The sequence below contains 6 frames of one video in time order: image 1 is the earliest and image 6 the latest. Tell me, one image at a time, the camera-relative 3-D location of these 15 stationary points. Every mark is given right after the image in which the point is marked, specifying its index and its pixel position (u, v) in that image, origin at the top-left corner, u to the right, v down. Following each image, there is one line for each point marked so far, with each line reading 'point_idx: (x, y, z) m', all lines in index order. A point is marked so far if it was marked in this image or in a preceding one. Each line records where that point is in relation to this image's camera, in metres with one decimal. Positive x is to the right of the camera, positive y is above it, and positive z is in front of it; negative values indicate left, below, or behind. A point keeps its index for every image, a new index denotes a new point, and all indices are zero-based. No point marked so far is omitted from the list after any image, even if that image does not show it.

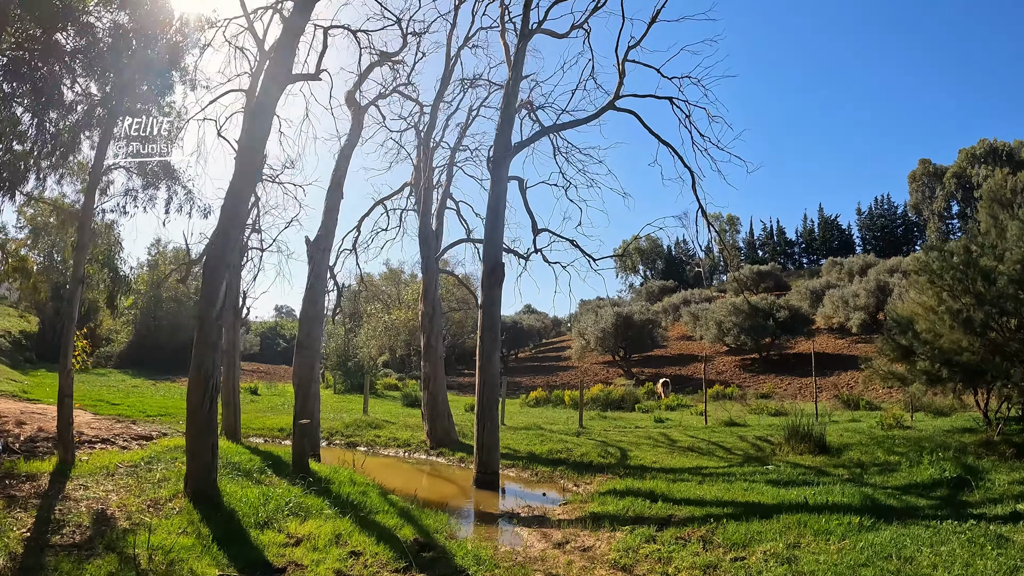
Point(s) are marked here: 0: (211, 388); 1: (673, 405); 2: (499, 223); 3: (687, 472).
0: (-3.5, -1.0, +6.7) m
1: (+5.3, -3.8, +19.2) m
2: (-0.2, +1.1, +9.8) m
3: (+2.2, -2.4, +7.6) m
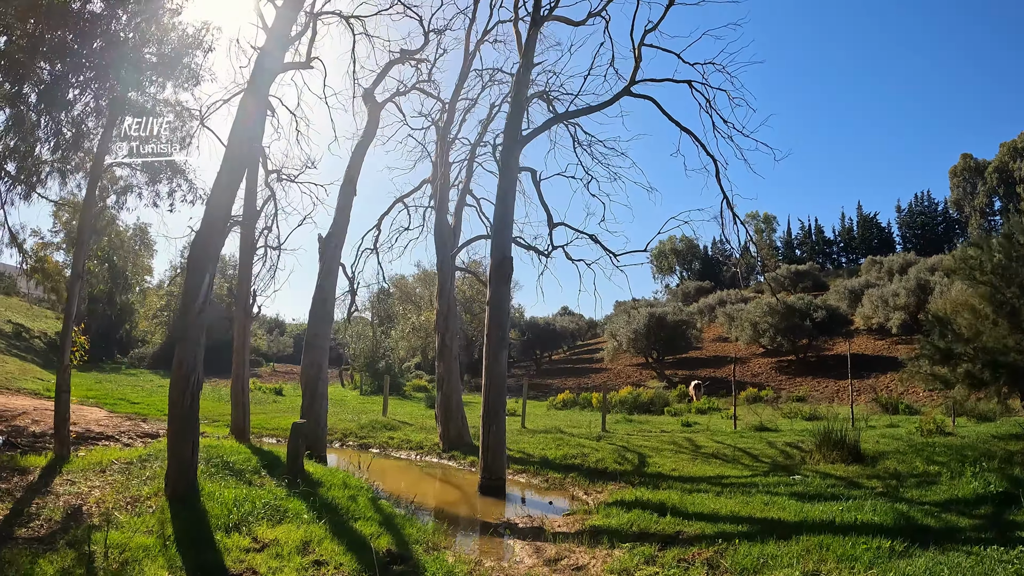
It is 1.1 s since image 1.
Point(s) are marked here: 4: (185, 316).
0: (-3.5, -1.0, +6.4) m
1: (+6.0, -3.8, +18.5) m
2: (0.0, +1.1, +9.4) m
3: (+2.3, -2.3, +7.0) m
4: (-3.8, -0.3, +6.8) m
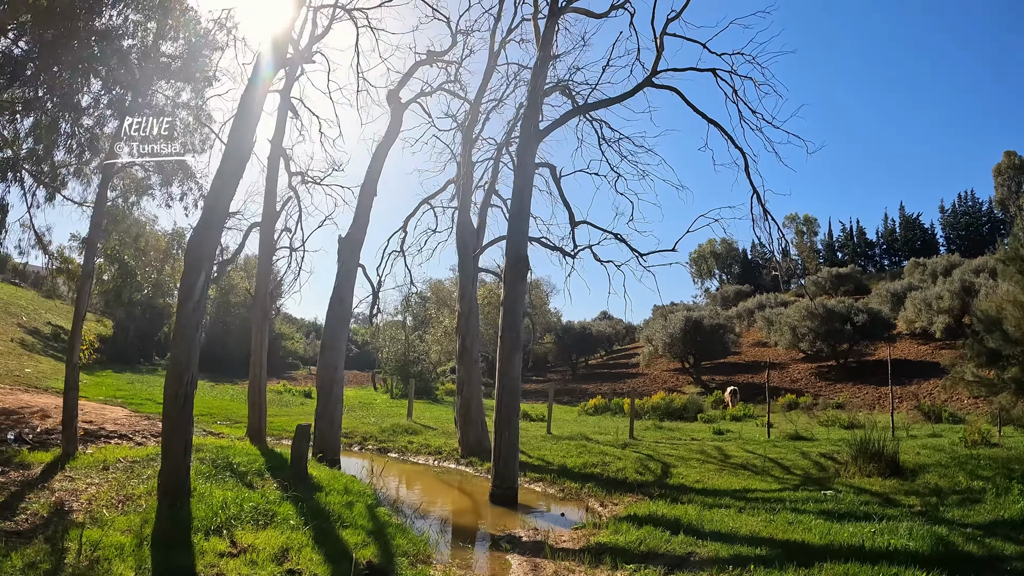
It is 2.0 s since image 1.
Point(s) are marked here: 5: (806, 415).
0: (-3.5, -1.0, +6.2) m
1: (+6.7, -3.8, +17.7) m
2: (+0.2, +1.1, +9.0) m
3: (+2.4, -2.3, +6.5) m
4: (-3.7, -0.3, +6.6) m
5: (+6.7, -2.9, +13.6) m
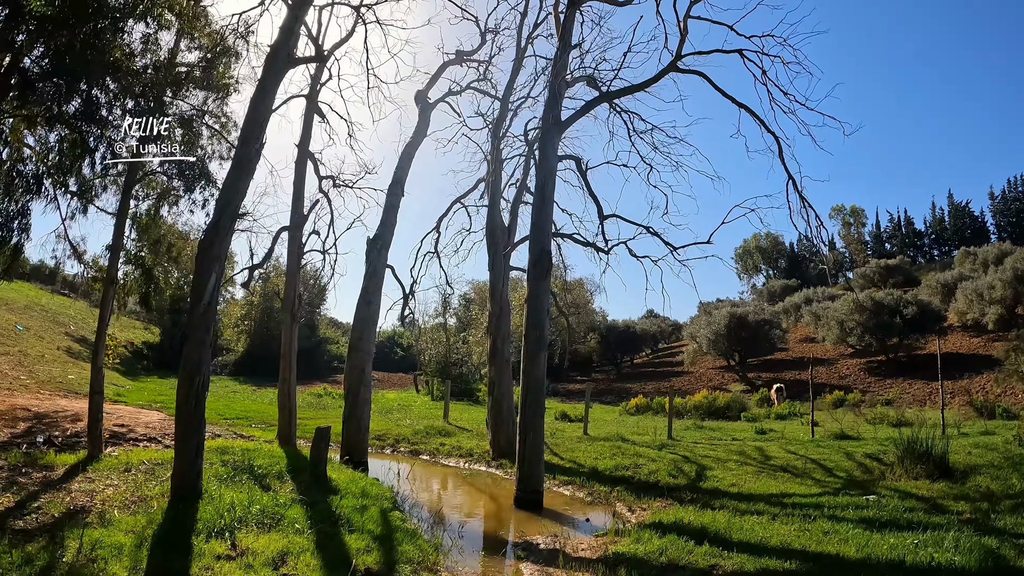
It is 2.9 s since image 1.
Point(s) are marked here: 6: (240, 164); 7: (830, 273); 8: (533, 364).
0: (-3.3, -1.0, +6.2) m
1: (+7.7, -3.6, +16.9) m
2: (+0.5, +1.2, +8.7) m
3: (+2.6, -2.2, +6.1) m
4: (-3.6, -0.3, +6.6) m
5: (+7.4, -2.7, +12.9) m
6: (-3.1, +1.4, +6.8) m
7: (+5.0, +0.3, +9.6) m
8: (+0.3, -1.0, +8.1) m
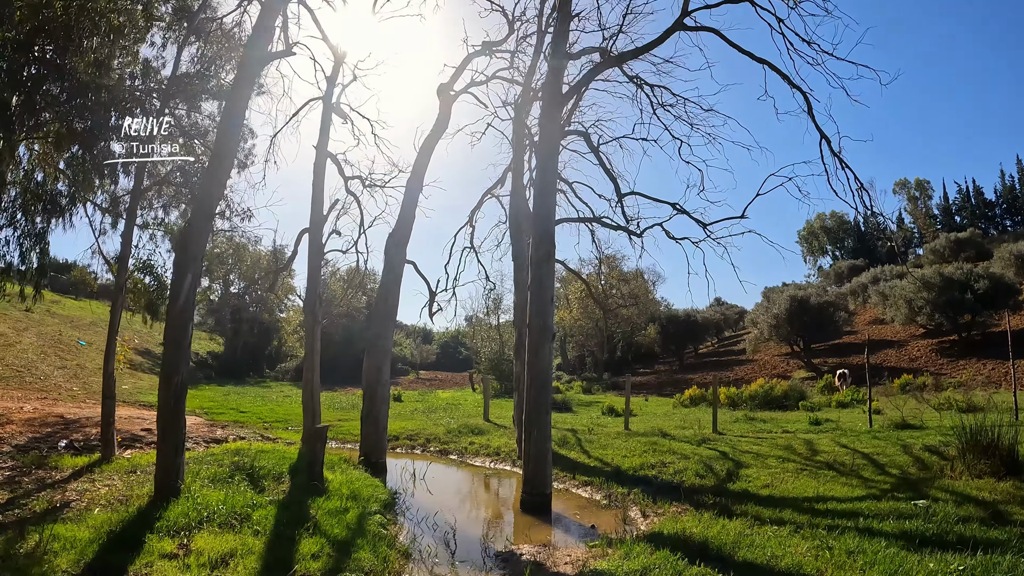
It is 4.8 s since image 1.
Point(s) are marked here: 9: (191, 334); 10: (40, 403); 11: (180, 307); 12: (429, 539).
0: (-3.4, -1.0, +5.9) m
1: (+8.7, -3.0, +15.5) m
2: (+0.5, +1.4, +8.0) m
3: (+2.5, -1.9, +5.2) m
4: (-3.7, -0.3, +6.3) m
5: (+8.0, -2.1, +11.5) m
6: (-3.3, +1.4, +6.5) m
7: (+5.1, +0.7, +8.5) m
8: (+0.3, -0.9, +7.5) m
9: (-3.4, -0.5, +6.1) m
10: (-10.1, -2.4, +12.6) m
11: (-3.6, -0.2, +6.4) m
12: (-0.7, -2.4, +5.5) m
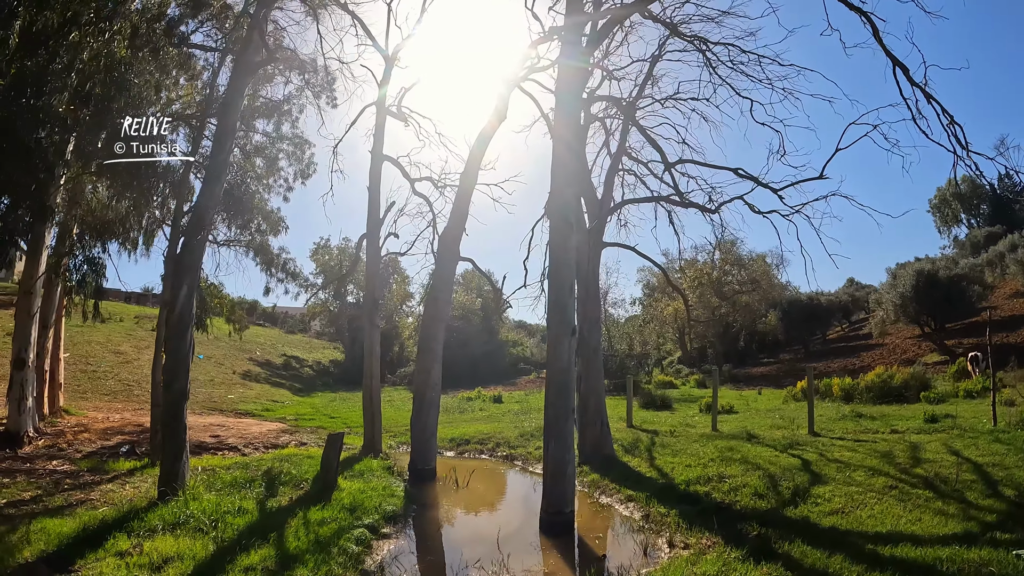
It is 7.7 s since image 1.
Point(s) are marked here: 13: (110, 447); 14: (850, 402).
0: (-3.4, -1.2, +5.7) m
1: (+10.3, -2.3, +12.9) m
2: (+0.6, +1.5, +7.0) m
3: (+2.3, -1.7, +3.9) m
4: (-3.7, -0.5, +6.2) m
5: (+8.8, -1.5, +9.1) m
6: (-3.4, +1.3, +6.3) m
7: (+5.3, +1.1, +6.7) m
8: (+0.5, -0.8, +6.5) m
9: (-3.4, -0.7, +5.9) m
10: (-8.7, -2.9, +13.5) m
11: (-3.6, -0.4, +6.2) m
12: (-0.8, -2.4, +4.8) m
13: (-6.6, -2.7, +9.8) m
14: (+8.9, -3.0, +15.6) m
